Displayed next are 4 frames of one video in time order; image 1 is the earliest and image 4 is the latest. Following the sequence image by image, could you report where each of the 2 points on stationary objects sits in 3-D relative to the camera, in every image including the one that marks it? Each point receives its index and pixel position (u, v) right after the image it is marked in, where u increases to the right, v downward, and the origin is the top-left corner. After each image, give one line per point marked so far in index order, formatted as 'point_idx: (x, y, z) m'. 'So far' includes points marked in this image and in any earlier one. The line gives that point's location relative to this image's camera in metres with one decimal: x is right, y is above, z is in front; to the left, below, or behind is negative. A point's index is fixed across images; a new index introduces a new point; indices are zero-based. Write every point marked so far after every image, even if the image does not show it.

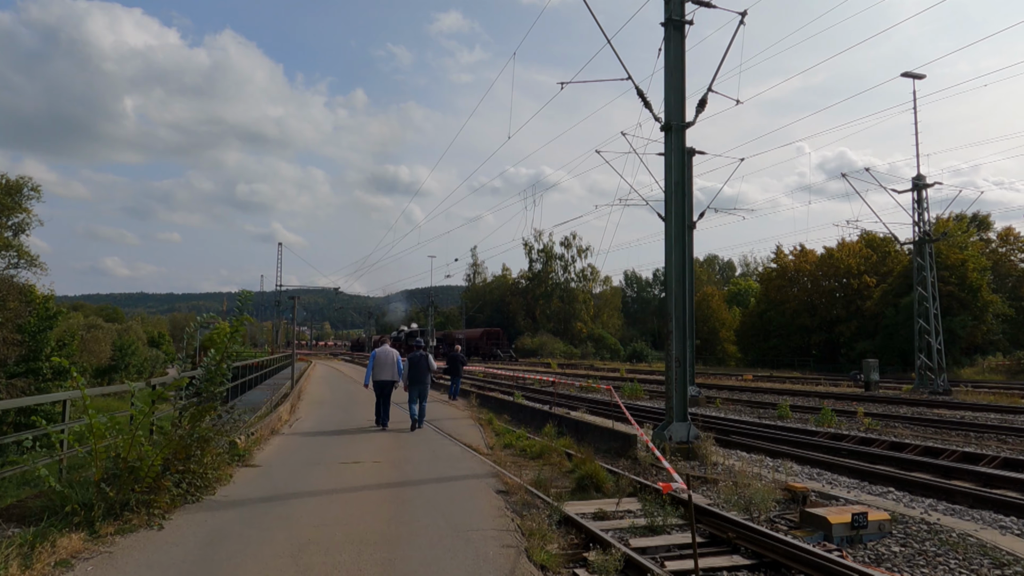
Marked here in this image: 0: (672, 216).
0: (+2.8, +1.3, +11.6) m
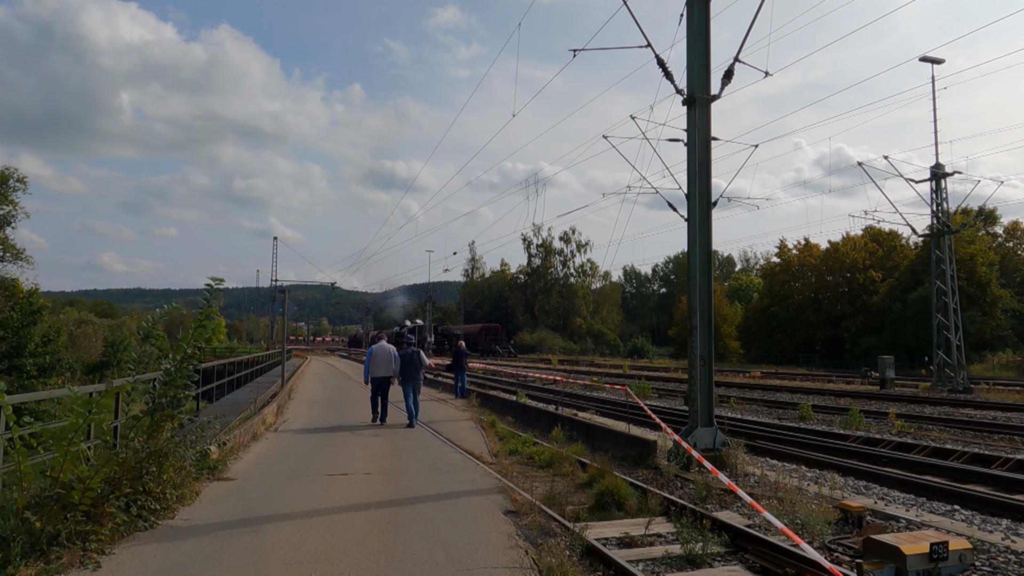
0: (+2.9, +1.4, +10.5) m
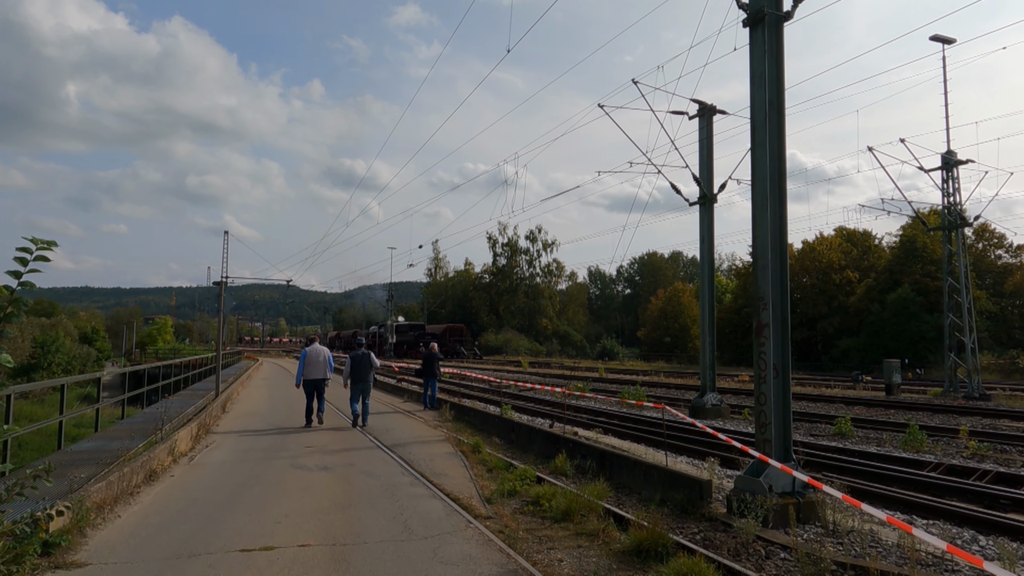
0: (+3.0, +1.6, +7.7) m
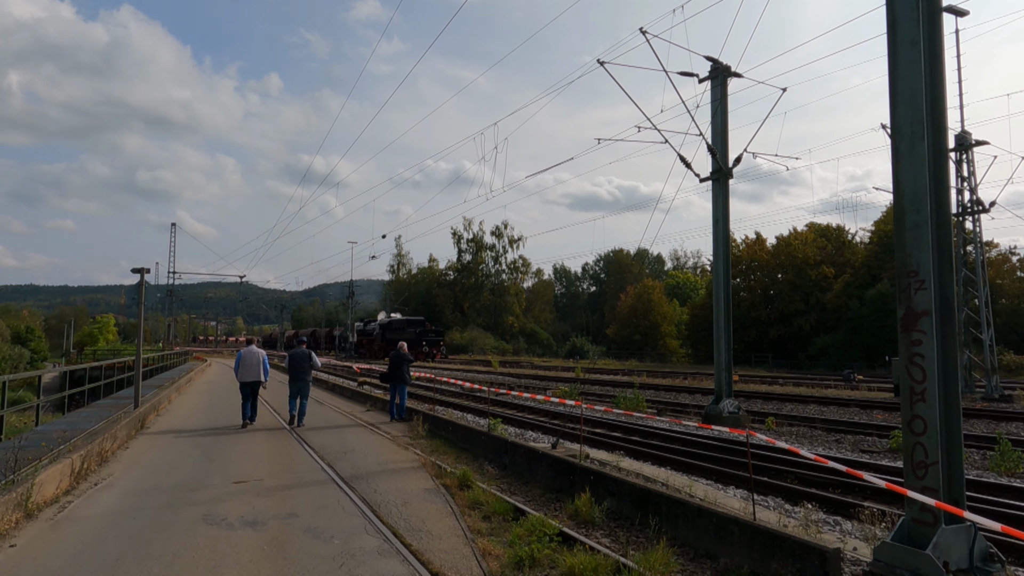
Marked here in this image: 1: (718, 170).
0: (+3.2, +1.8, +5.2) m
1: (+4.7, +2.7, +15.1) m
